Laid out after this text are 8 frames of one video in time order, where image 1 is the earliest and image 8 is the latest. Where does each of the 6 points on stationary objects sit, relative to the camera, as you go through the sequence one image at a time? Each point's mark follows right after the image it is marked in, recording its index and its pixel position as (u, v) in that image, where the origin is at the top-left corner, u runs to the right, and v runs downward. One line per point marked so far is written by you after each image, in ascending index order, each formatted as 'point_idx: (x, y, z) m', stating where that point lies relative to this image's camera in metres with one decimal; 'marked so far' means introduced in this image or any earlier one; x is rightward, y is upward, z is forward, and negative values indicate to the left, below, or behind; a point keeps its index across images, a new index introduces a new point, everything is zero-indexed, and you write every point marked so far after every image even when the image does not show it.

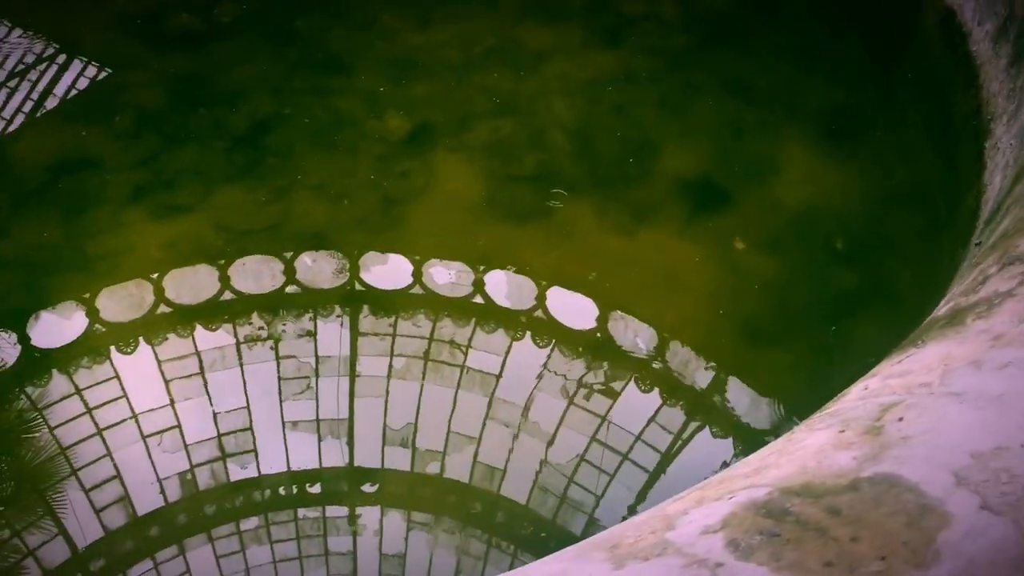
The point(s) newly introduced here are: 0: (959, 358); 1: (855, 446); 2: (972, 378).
0: (+0.7, -0.1, +1.5) m
1: (+0.5, -0.2, +1.4) m
2: (+0.7, -0.1, +1.4) m
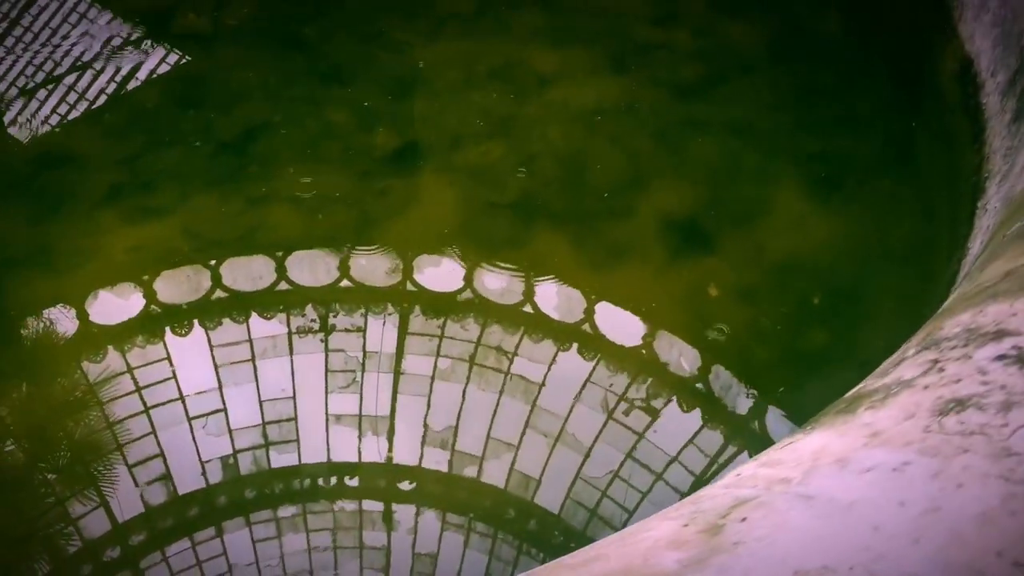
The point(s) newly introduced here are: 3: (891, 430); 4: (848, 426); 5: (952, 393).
0: (+0.4, -0.2, +1.4) m
1: (+0.2, -0.3, +1.3) m
2: (+0.4, -0.3, +1.3) m
3: (+0.5, -0.2, +1.4) m
4: (+0.5, -0.2, +1.5) m
5: (+0.6, -0.2, +1.5) m
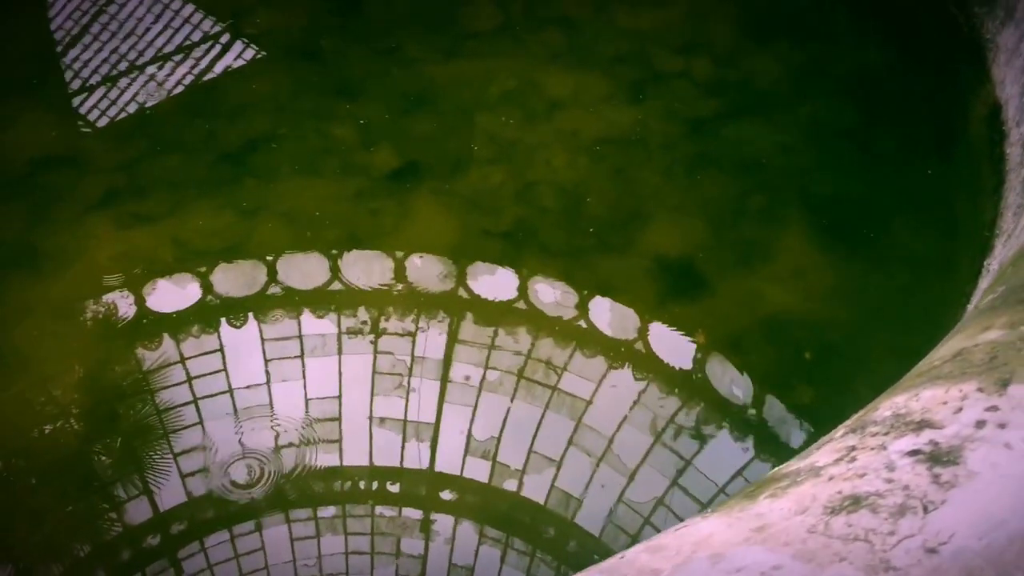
0: (+0.3, -0.3, +1.3) m
1: (0.0, -0.4, +1.2) m
2: (+0.2, -0.4, +1.2) m
3: (+0.3, -0.3, +1.3) m
4: (+0.3, -0.3, +1.4) m
5: (+0.5, -0.3, +1.4) m
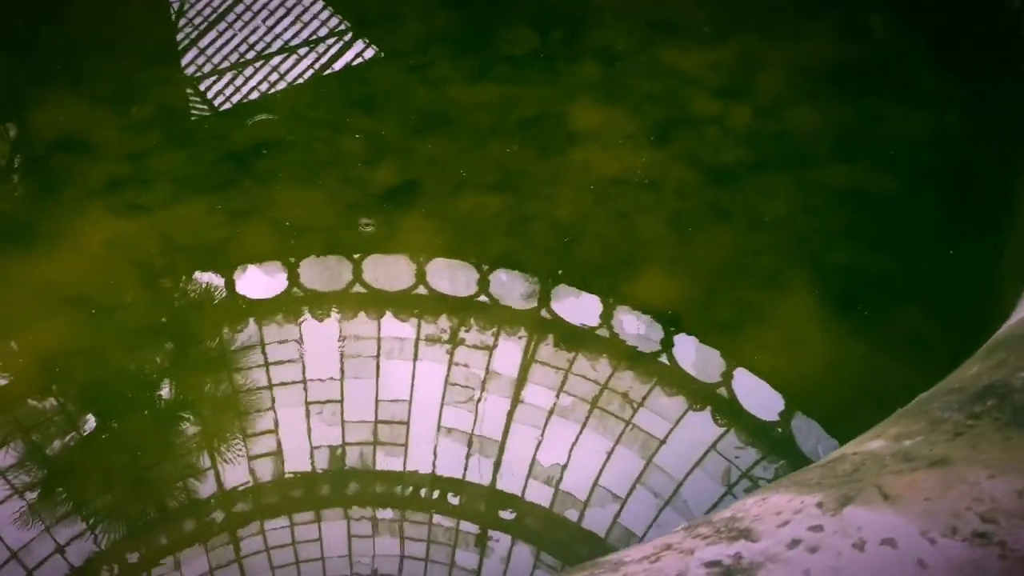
0: (-0.1, -0.4, +1.2) m
1: (-0.3, -0.5, +1.1) m
2: (-0.1, -0.4, +1.1) m
3: (0.0, -0.4, +1.2) m
4: (0.0, -0.4, +1.3) m
5: (+0.1, -0.4, +1.2) m
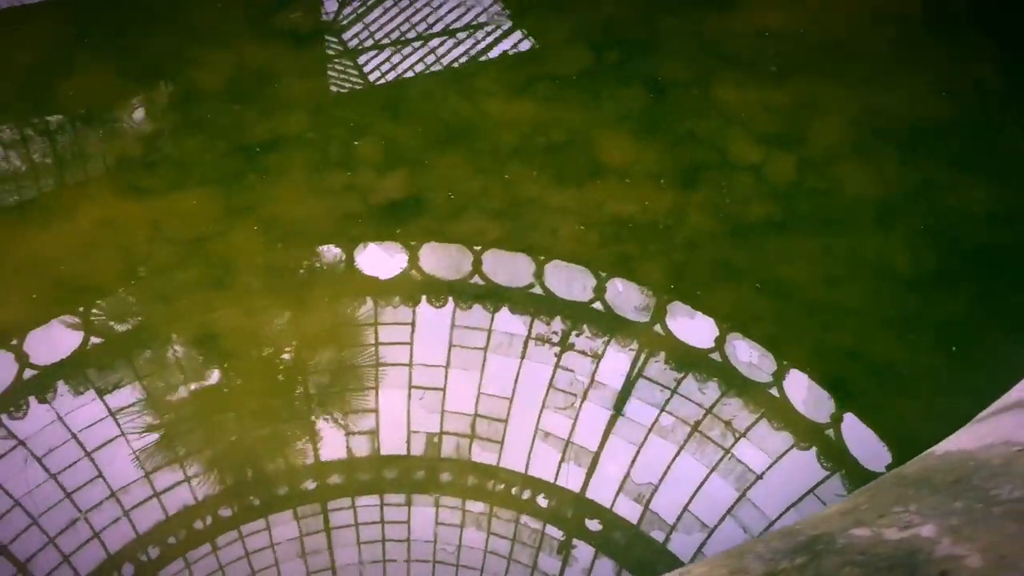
0: (-0.1, -0.4, +1.1) m
1: (-0.3, -0.4, +1.0) m
2: (-0.1, -0.4, +1.0) m
3: (0.0, -0.4, +1.1) m
4: (0.0, -0.4, +1.2) m
5: (+0.2, -0.4, +1.1) m
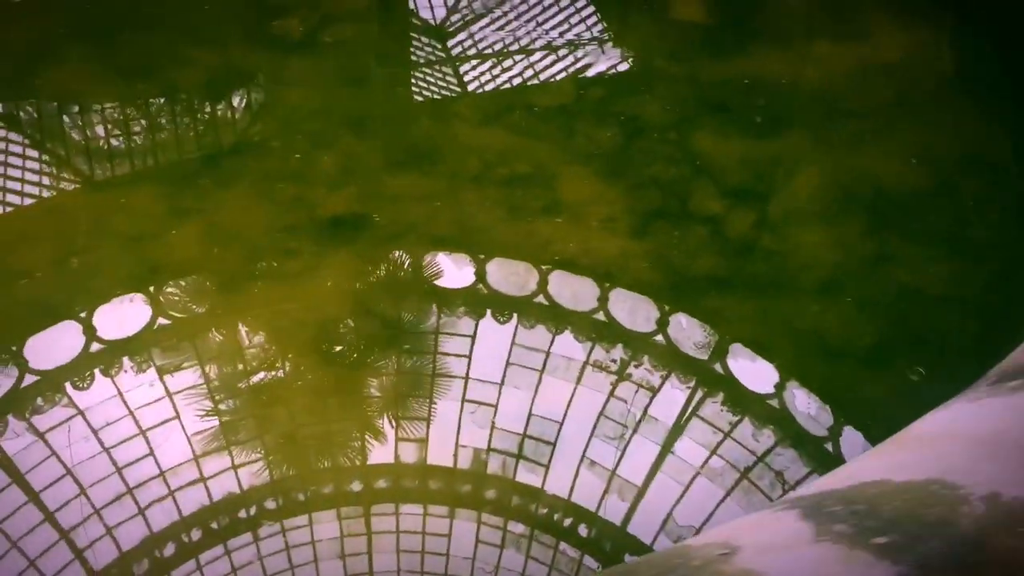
0: (+0.6, -0.3, +1.2) m
1: (+0.4, -0.3, +1.0) m
2: (+0.6, -0.3, +1.1) m
3: (+0.7, -0.3, +1.2) m
4: (+0.7, -0.4, +1.3) m
5: (+0.8, -0.4, +1.2) m
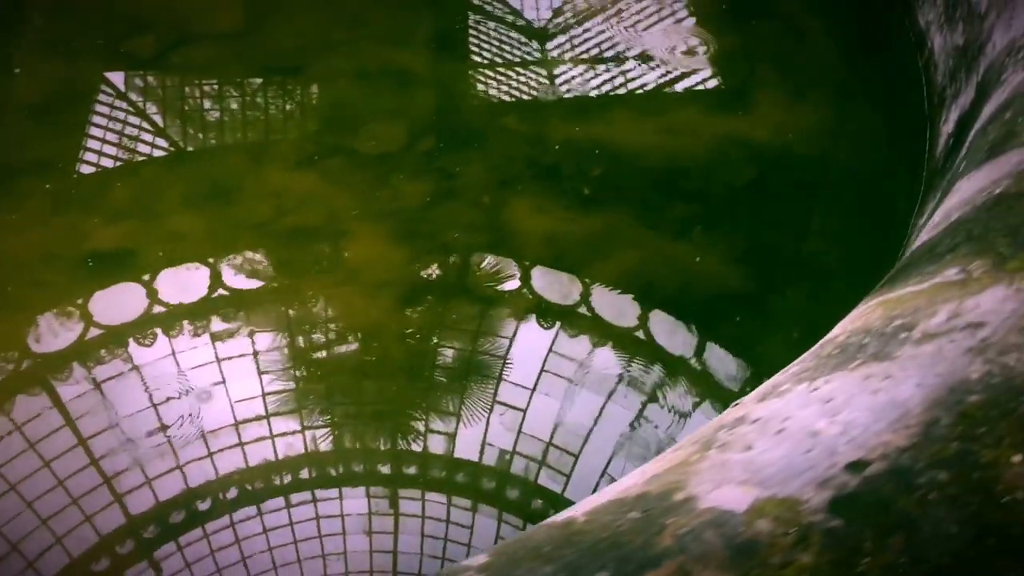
0: (+0.7, -0.4, +1.3) m
1: (+0.4, -0.4, +1.2) m
2: (+0.6, -0.4, +1.2) m
3: (+0.7, -0.4, +1.3) m
4: (+0.7, -0.4, +1.4) m
5: (+0.9, -0.5, +1.4) m
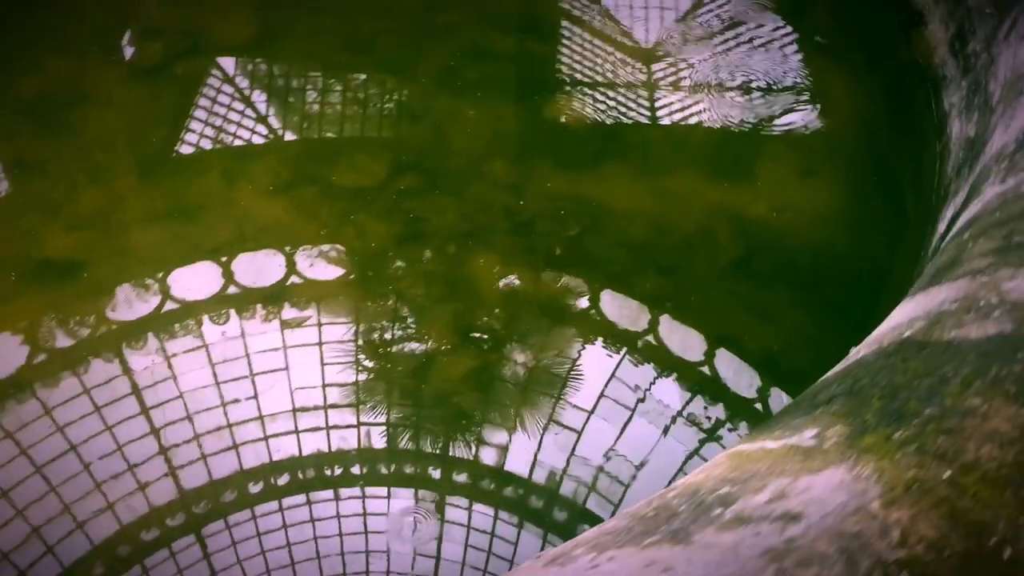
0: (+0.6, -0.5, +1.2) m
1: (+0.3, -0.5, +1.1) m
2: (+0.6, -0.5, +1.1) m
3: (+0.7, -0.6, +1.2) m
4: (+0.7, -0.6, +1.3) m
5: (+0.8, -0.6, +1.2) m
